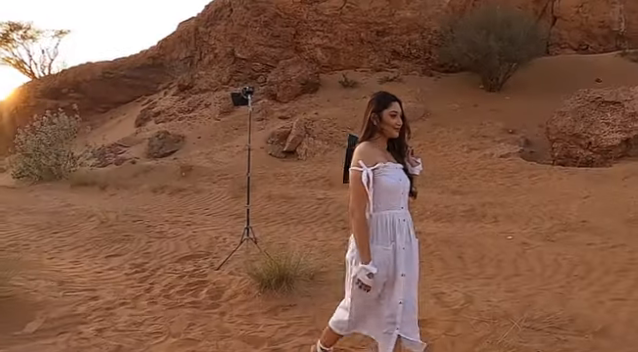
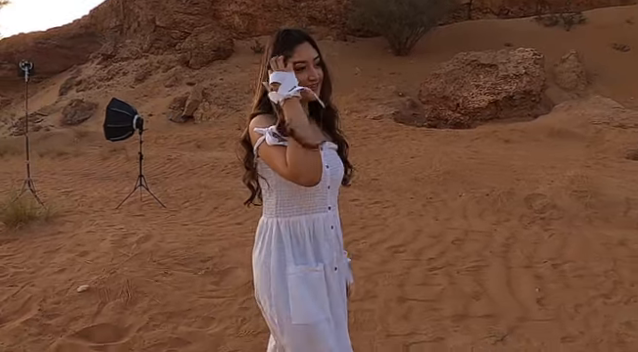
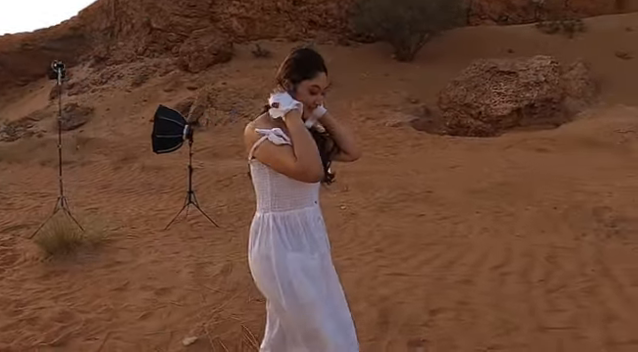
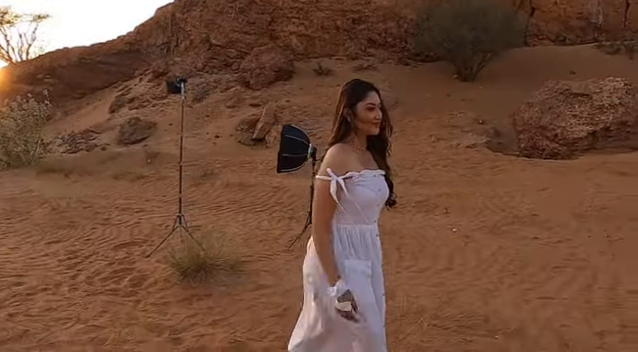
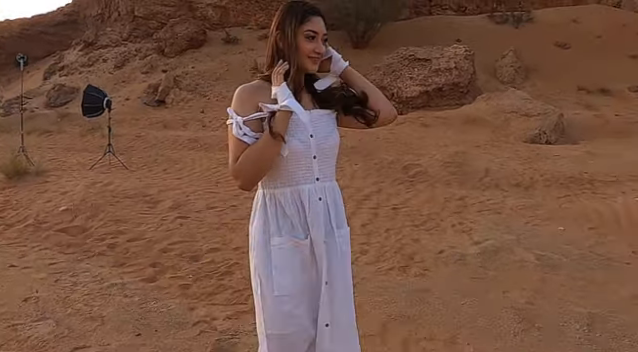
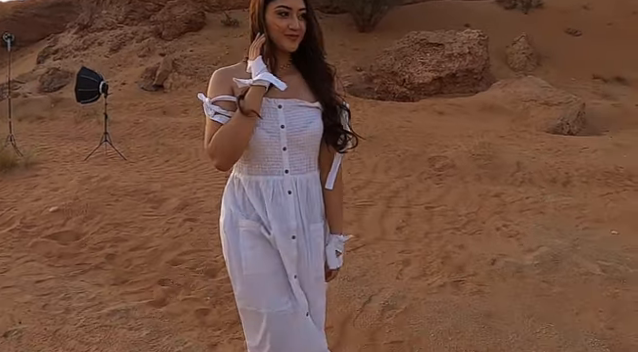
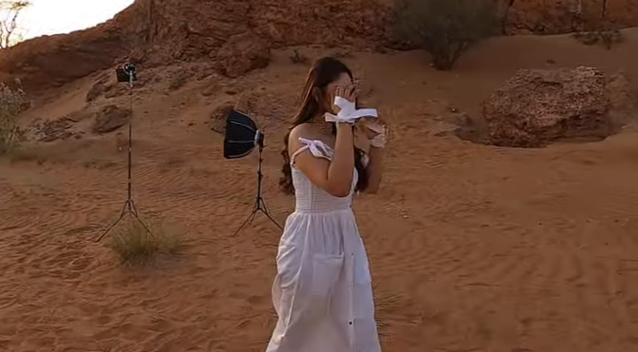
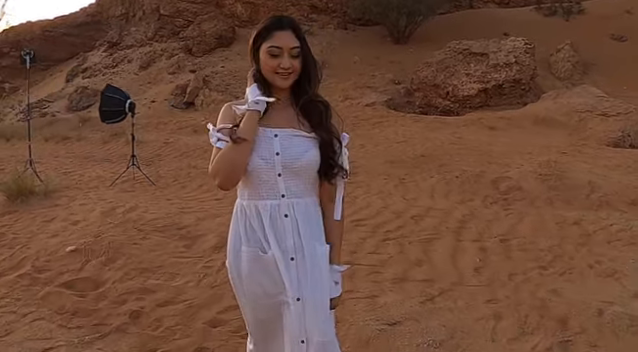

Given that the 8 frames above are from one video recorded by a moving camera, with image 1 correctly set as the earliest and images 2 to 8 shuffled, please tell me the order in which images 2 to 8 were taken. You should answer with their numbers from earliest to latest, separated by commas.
4, 7, 3, 2, 8, 6, 5
